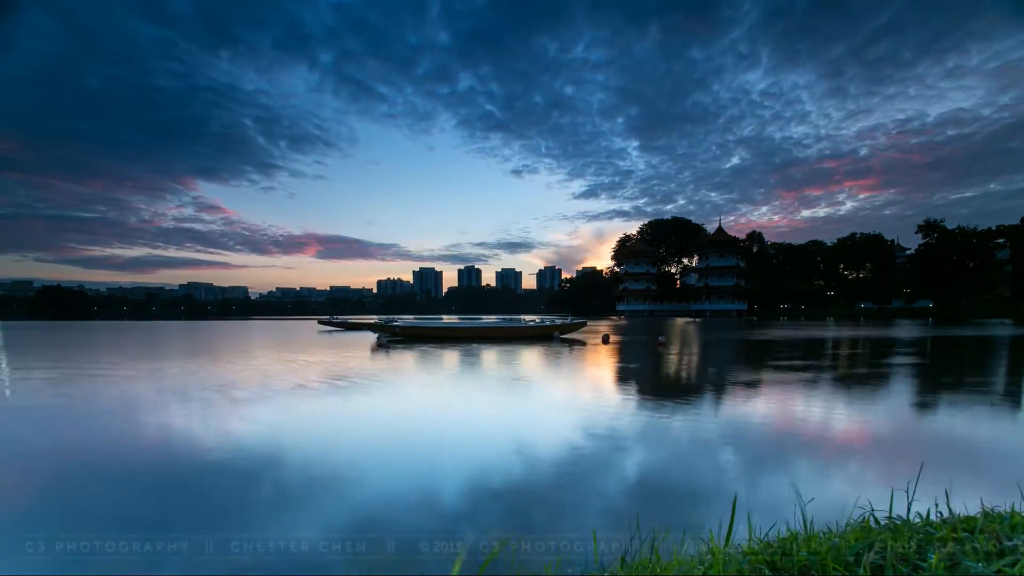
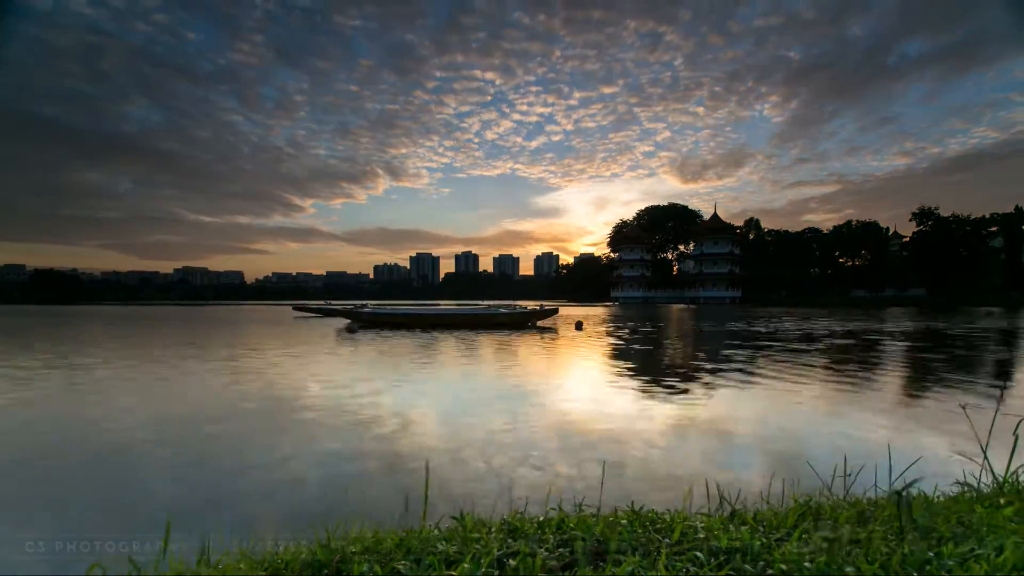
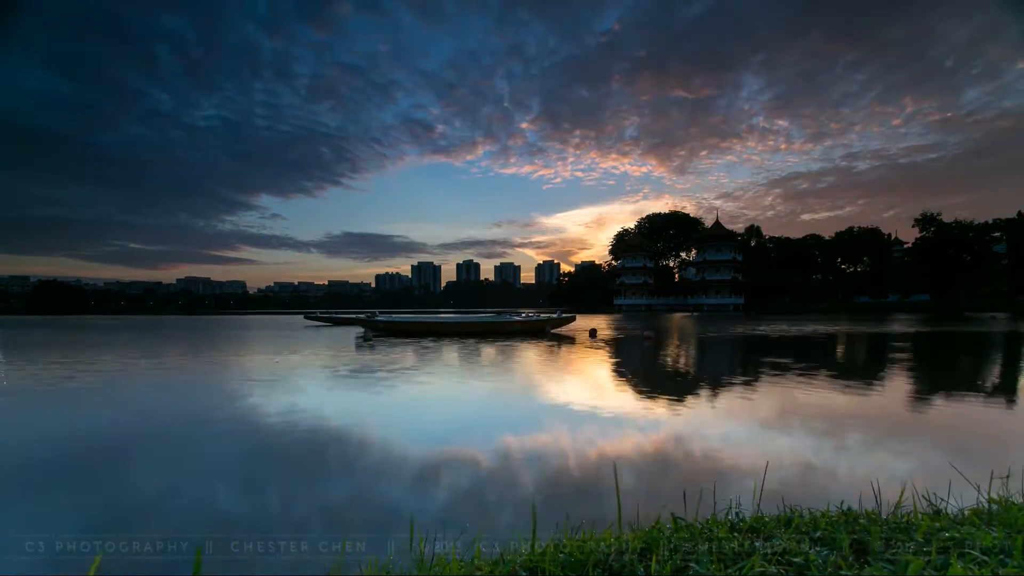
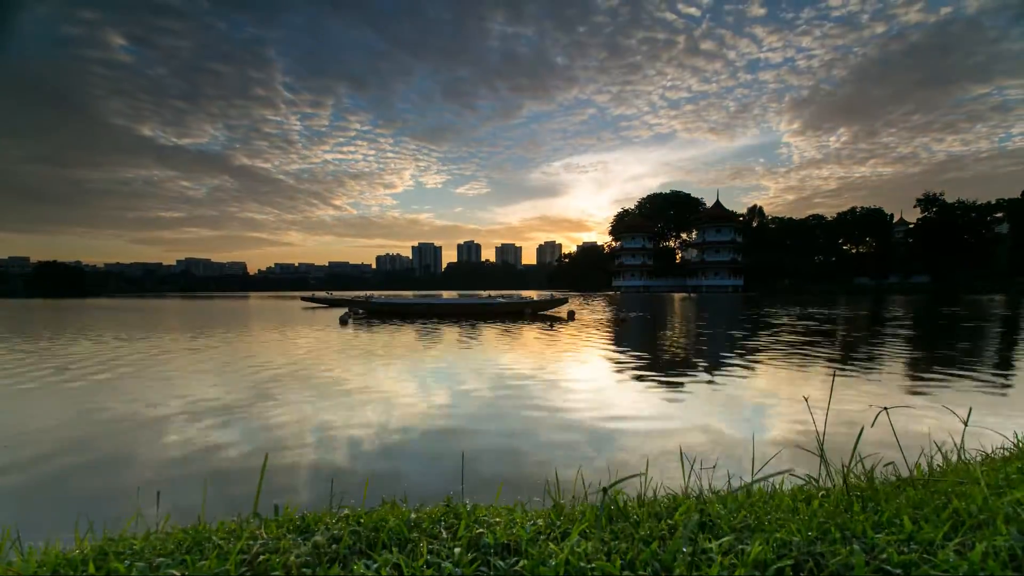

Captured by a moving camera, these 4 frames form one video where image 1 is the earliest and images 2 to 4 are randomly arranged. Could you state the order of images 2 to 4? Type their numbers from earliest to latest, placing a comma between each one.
3, 2, 4
